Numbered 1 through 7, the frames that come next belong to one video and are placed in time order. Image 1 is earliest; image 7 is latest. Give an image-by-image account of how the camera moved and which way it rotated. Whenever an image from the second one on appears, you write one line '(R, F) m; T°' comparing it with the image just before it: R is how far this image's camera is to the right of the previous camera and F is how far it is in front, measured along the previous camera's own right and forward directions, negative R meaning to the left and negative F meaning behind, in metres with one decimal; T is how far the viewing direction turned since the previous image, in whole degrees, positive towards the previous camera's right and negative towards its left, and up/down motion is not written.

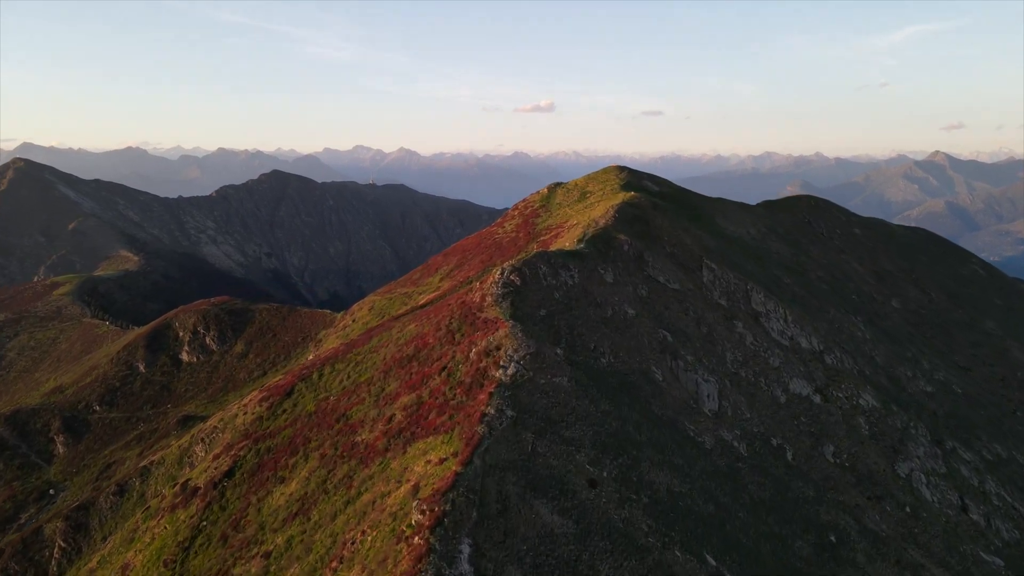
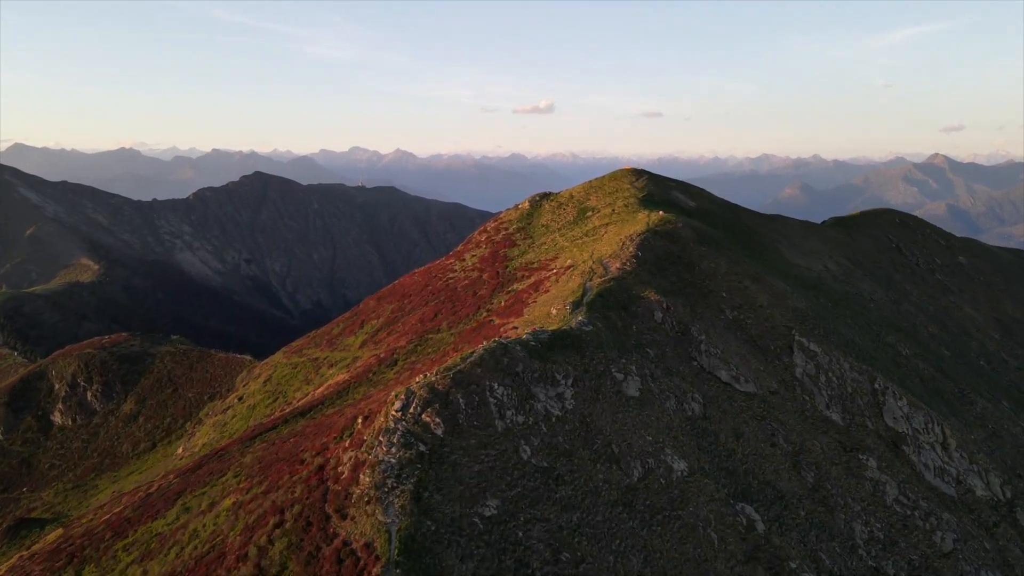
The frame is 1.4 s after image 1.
(+4.8, +38.4) m; 0°
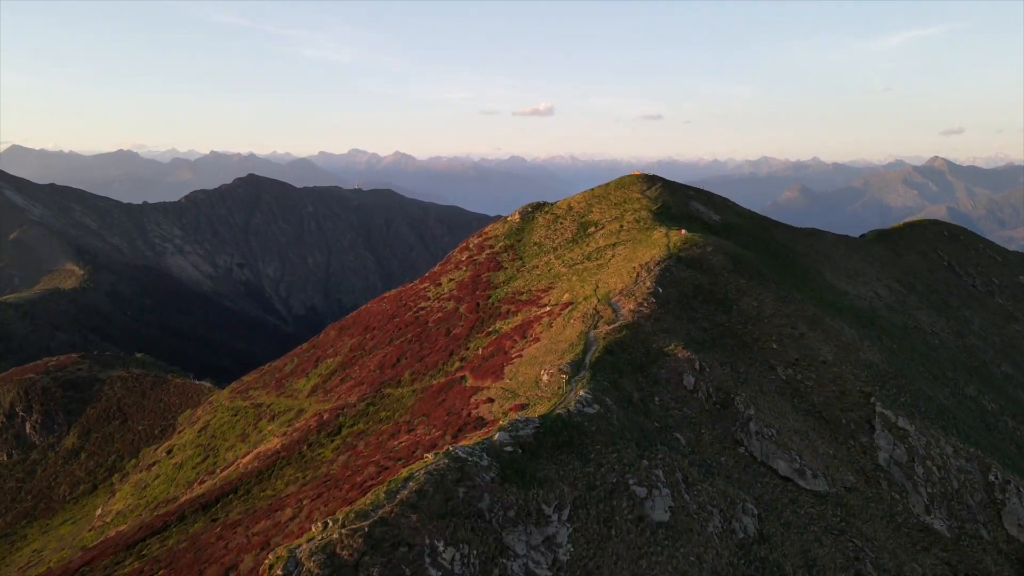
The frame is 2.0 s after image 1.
(+1.6, +13.5) m; 0°
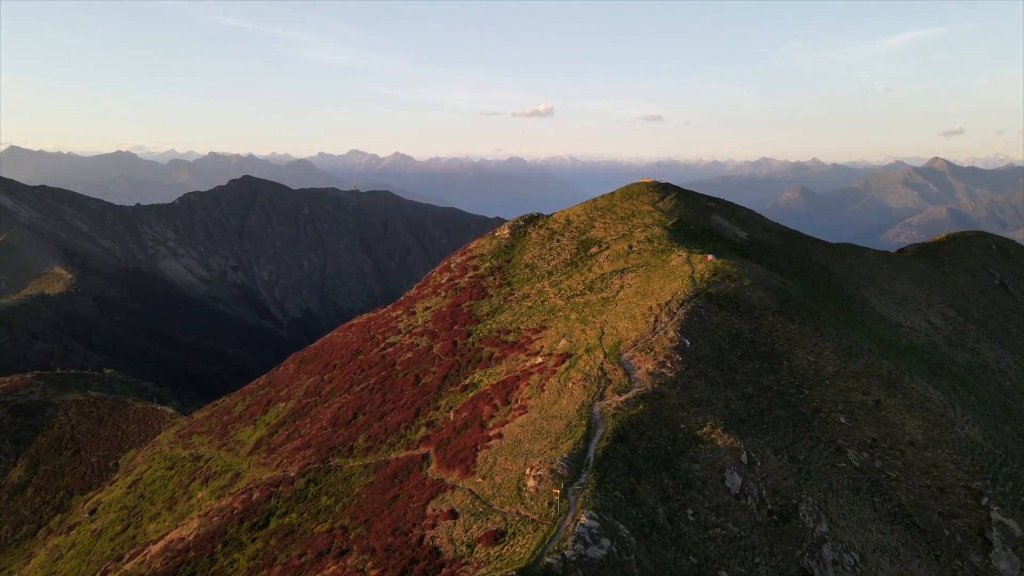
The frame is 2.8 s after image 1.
(+1.2, +10.2) m; 0°
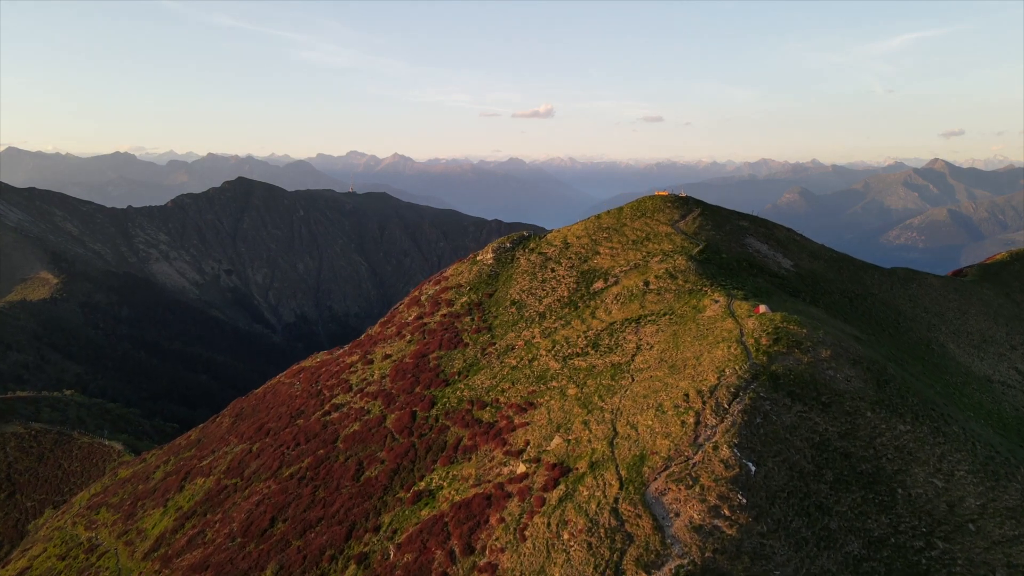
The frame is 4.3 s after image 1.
(+1.3, +11.3) m; 0°
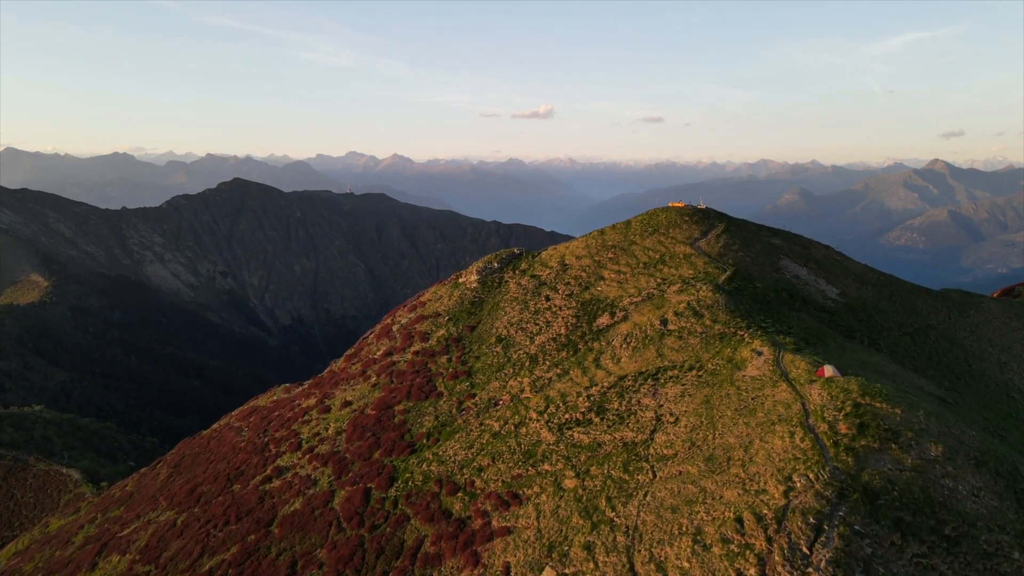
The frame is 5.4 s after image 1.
(+0.9, +7.5) m; 0°
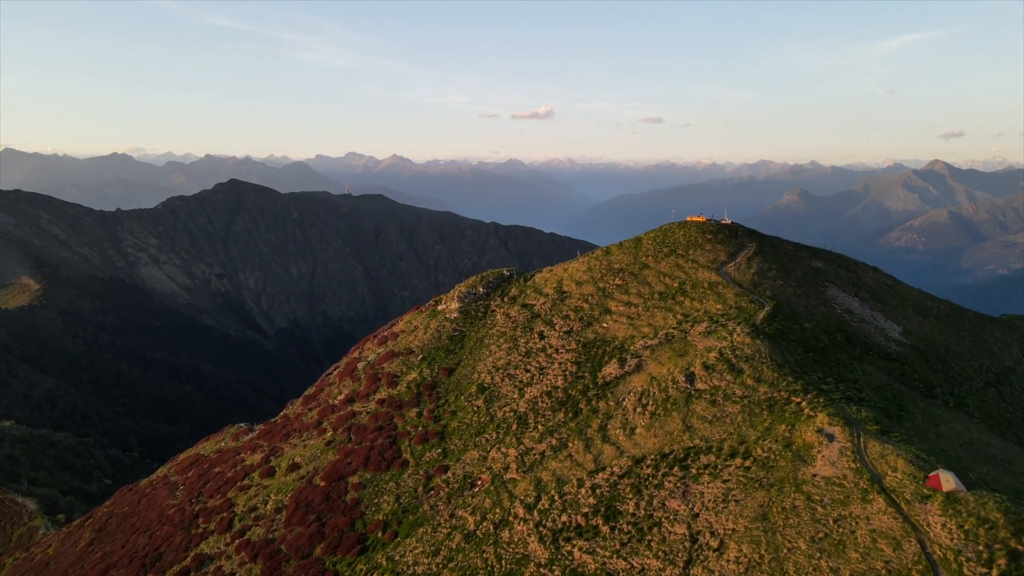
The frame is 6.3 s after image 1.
(+0.7, +6.7) m; 0°
